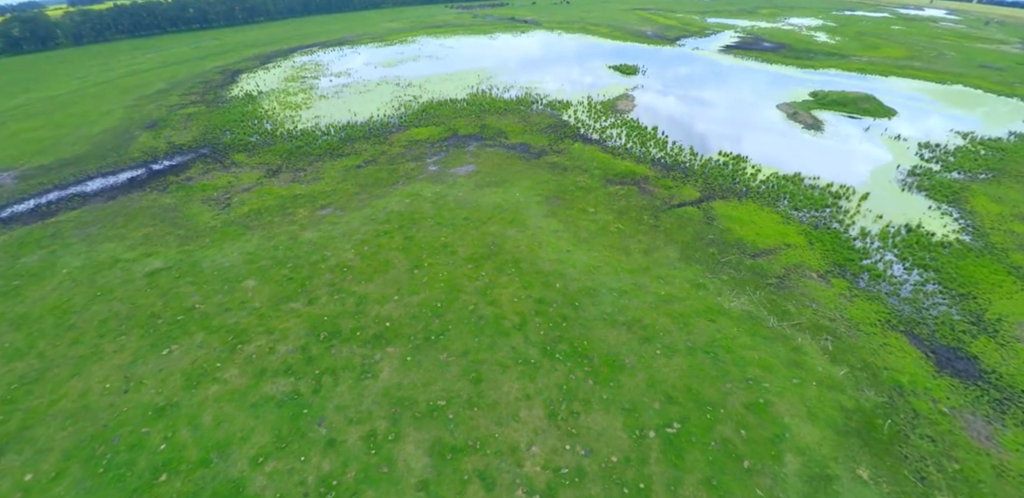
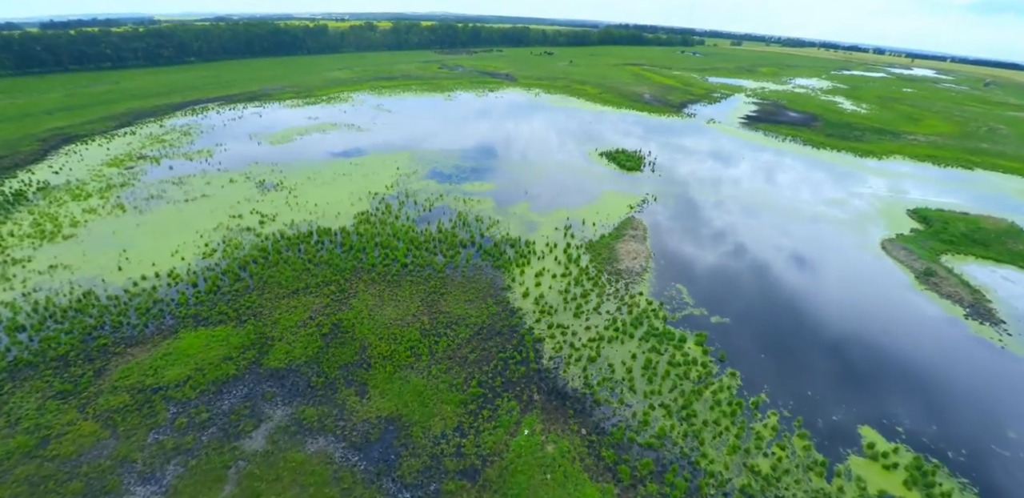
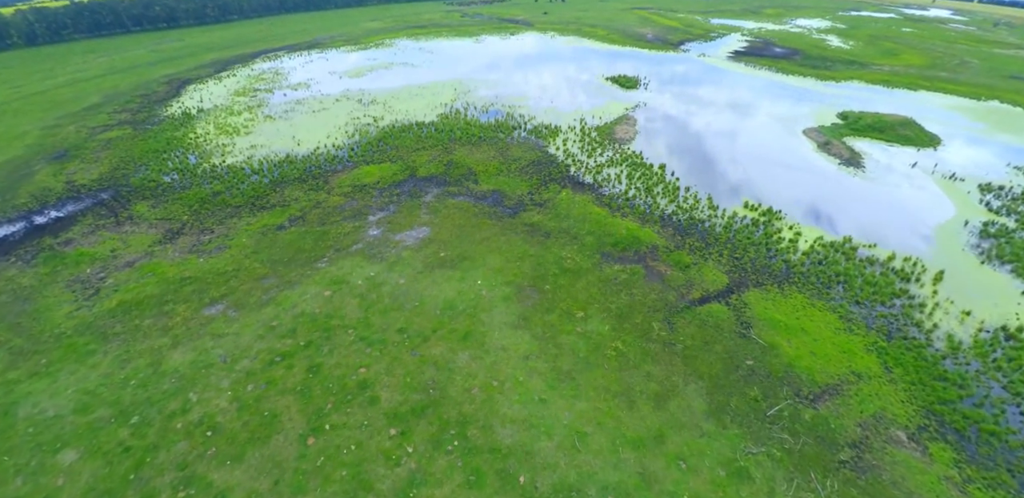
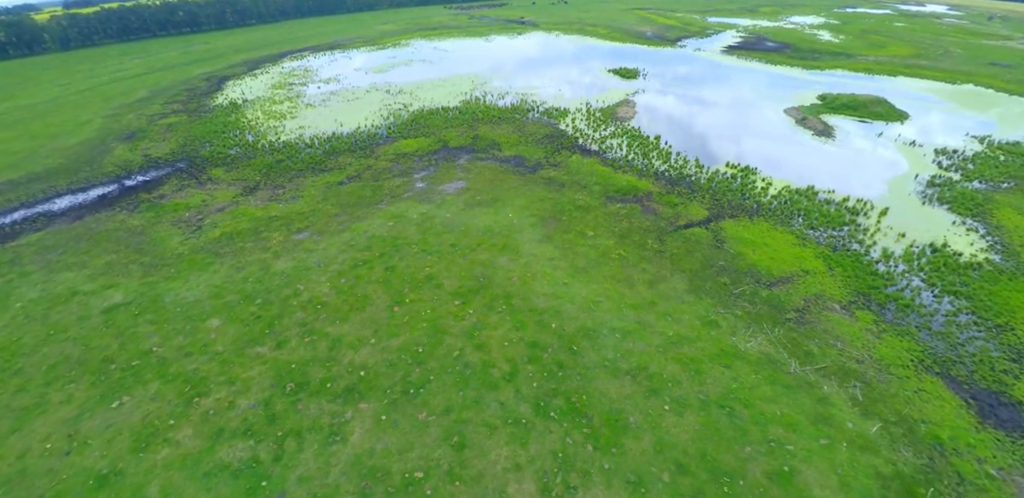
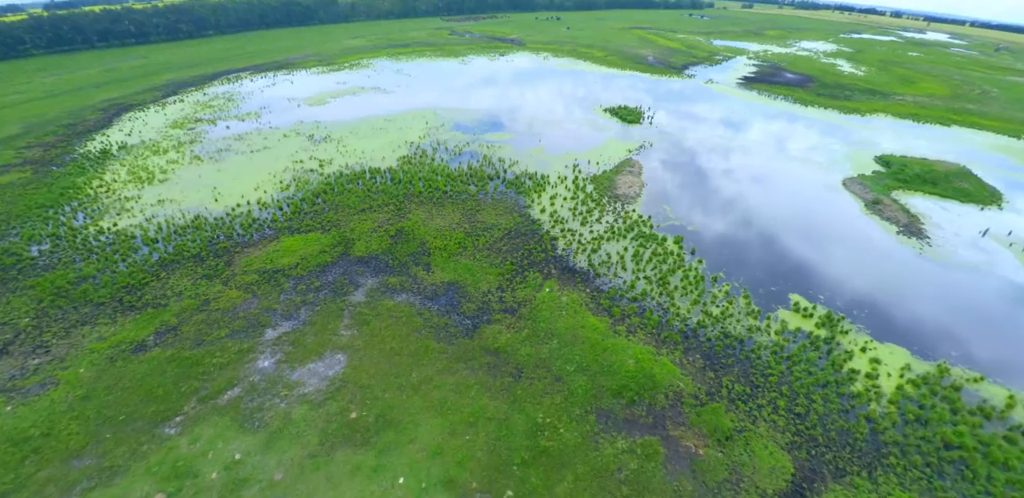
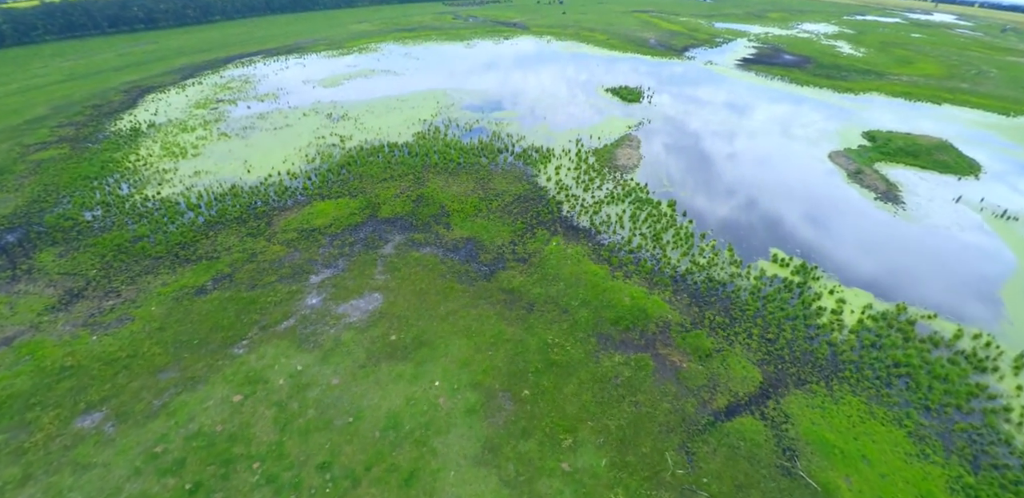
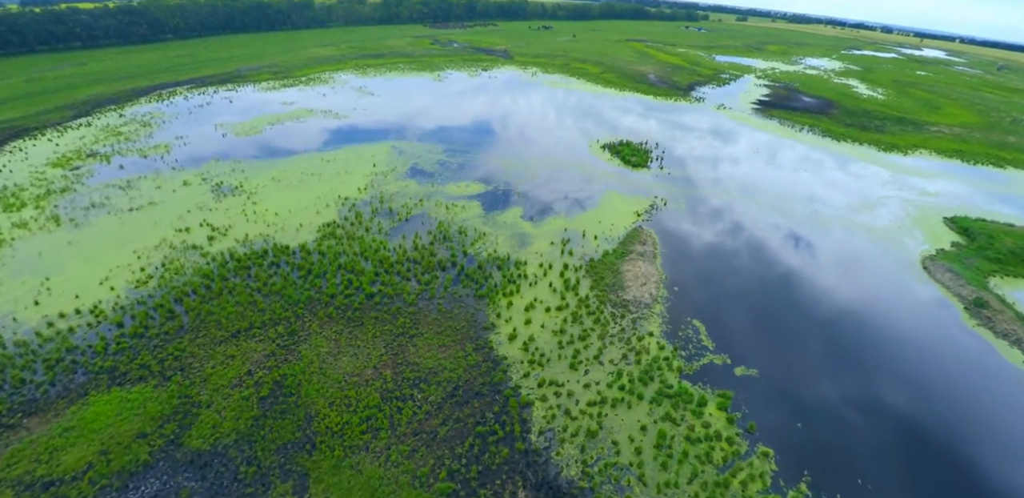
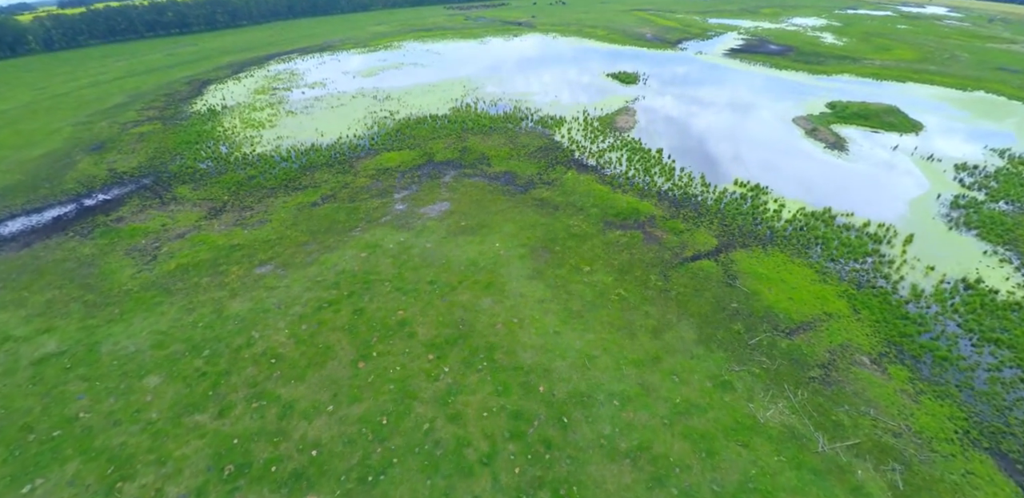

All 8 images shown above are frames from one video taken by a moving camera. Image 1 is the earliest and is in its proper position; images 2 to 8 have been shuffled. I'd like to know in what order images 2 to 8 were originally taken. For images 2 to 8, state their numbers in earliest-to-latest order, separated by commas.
4, 8, 3, 6, 5, 2, 7
